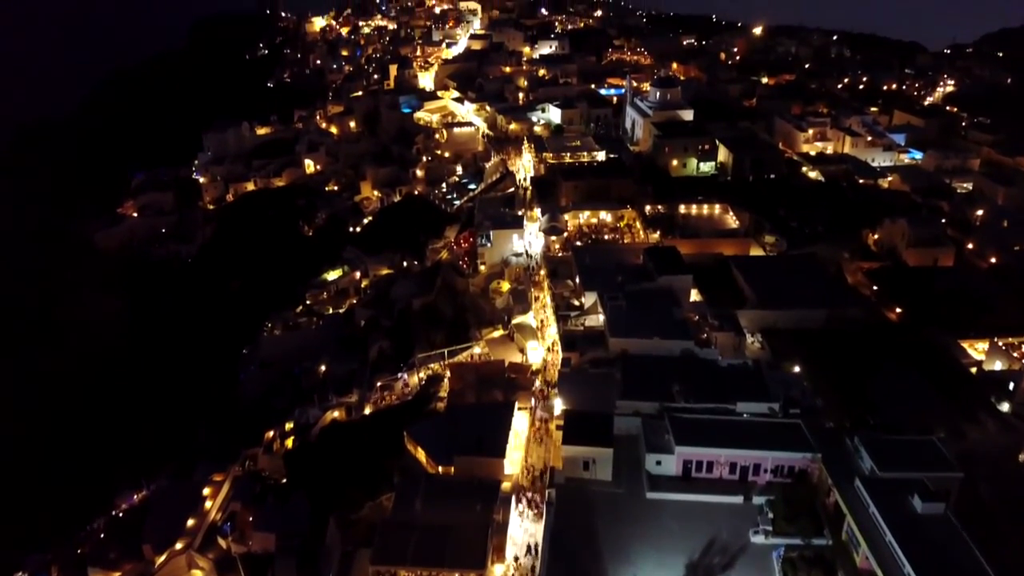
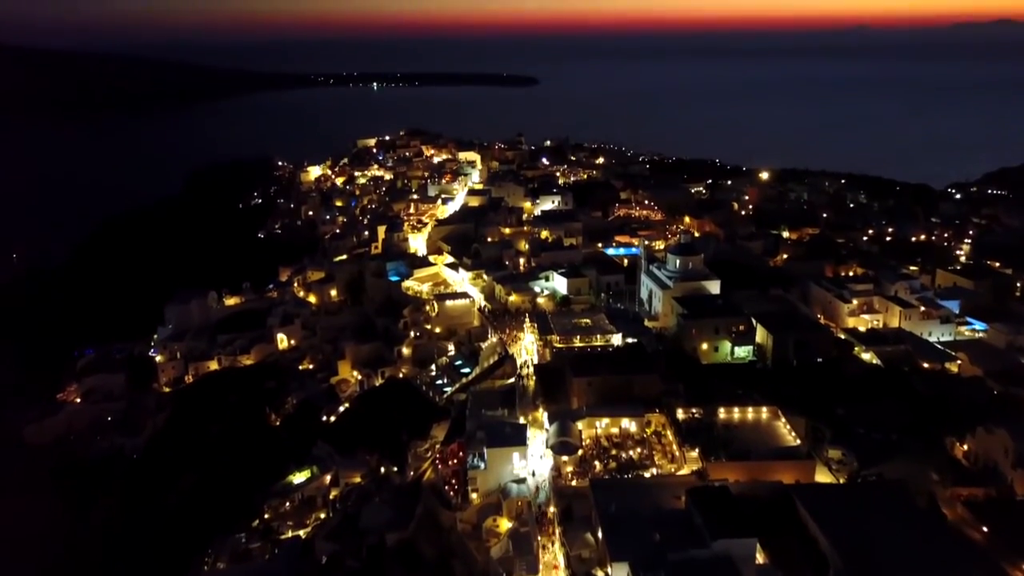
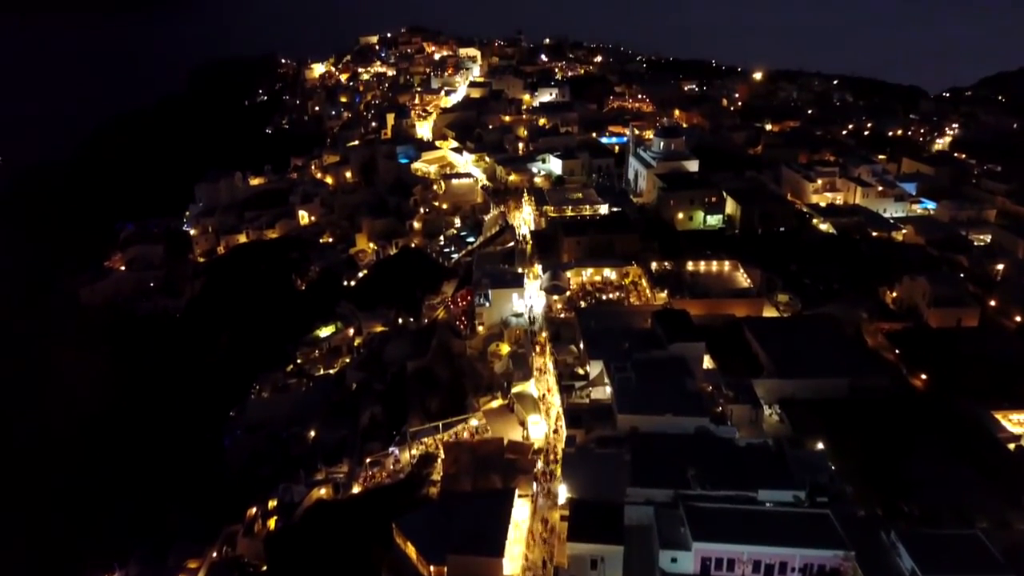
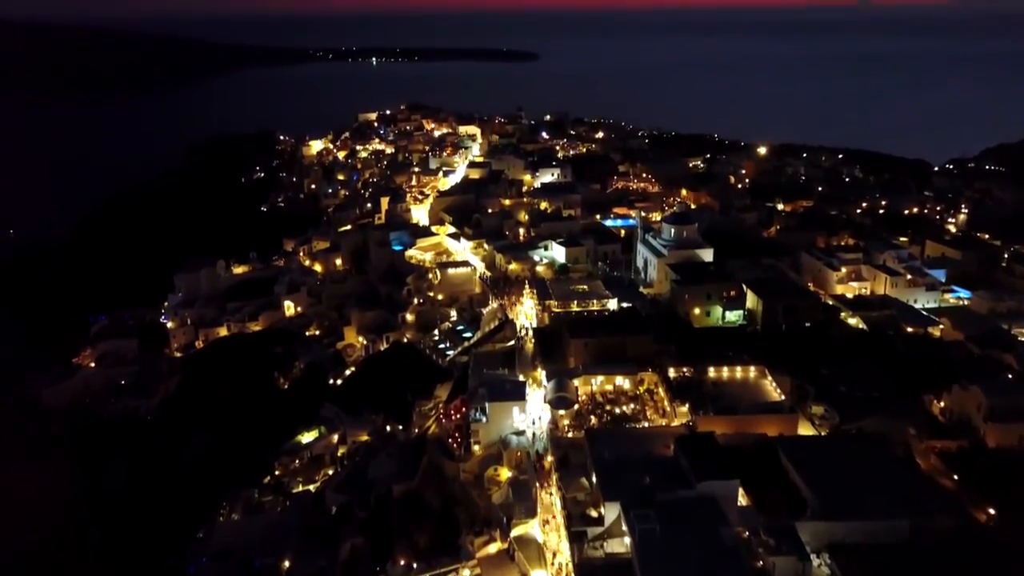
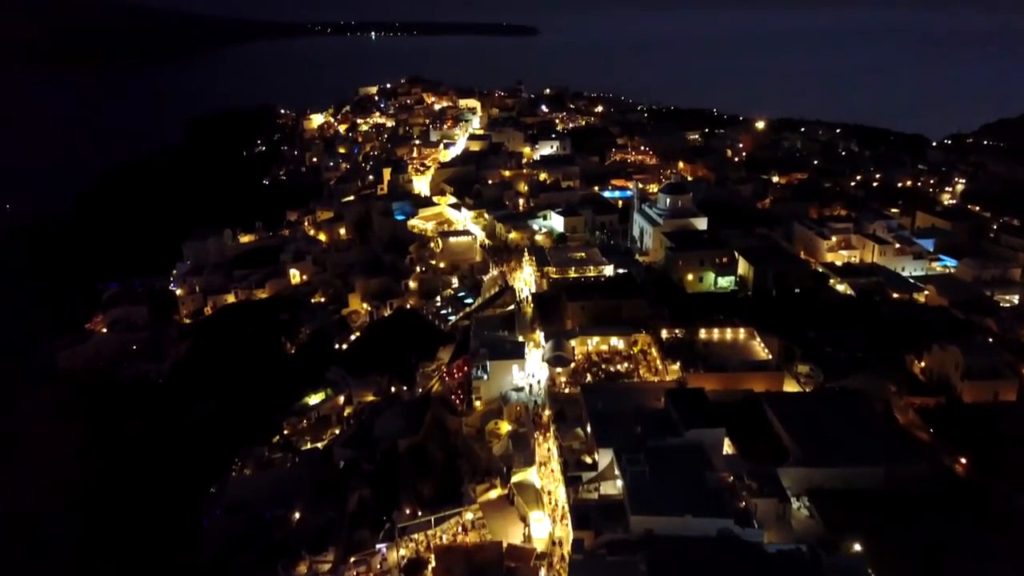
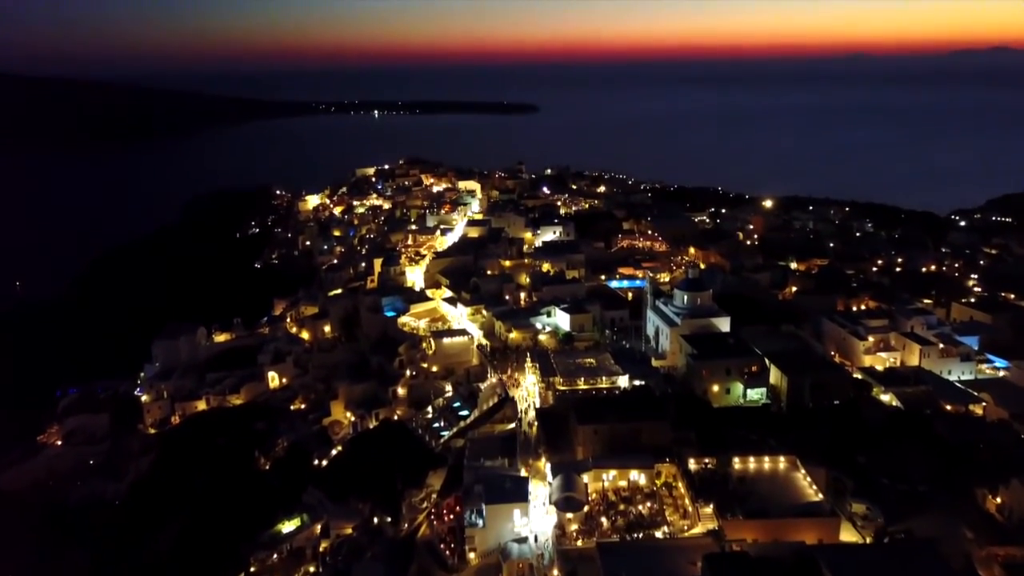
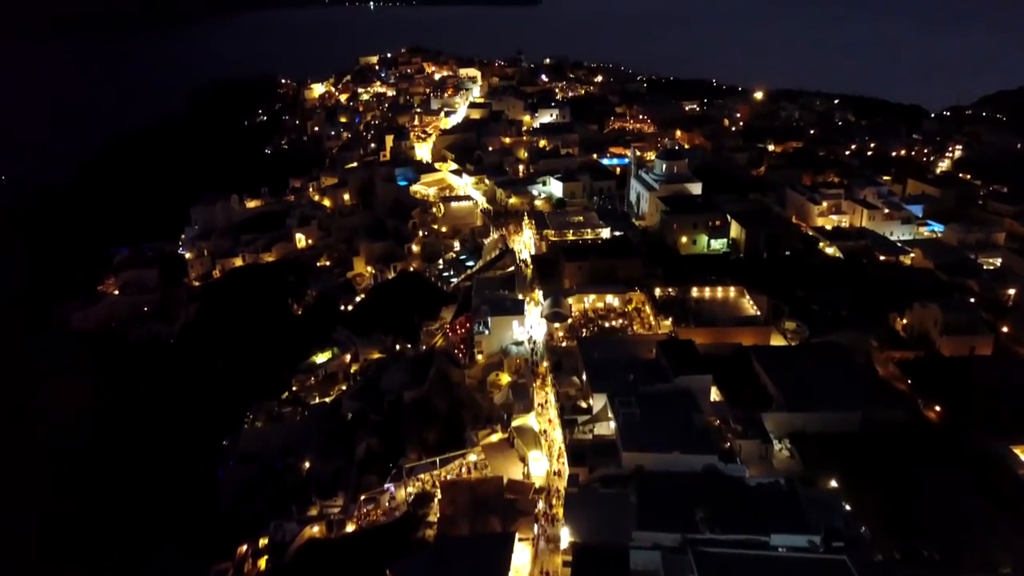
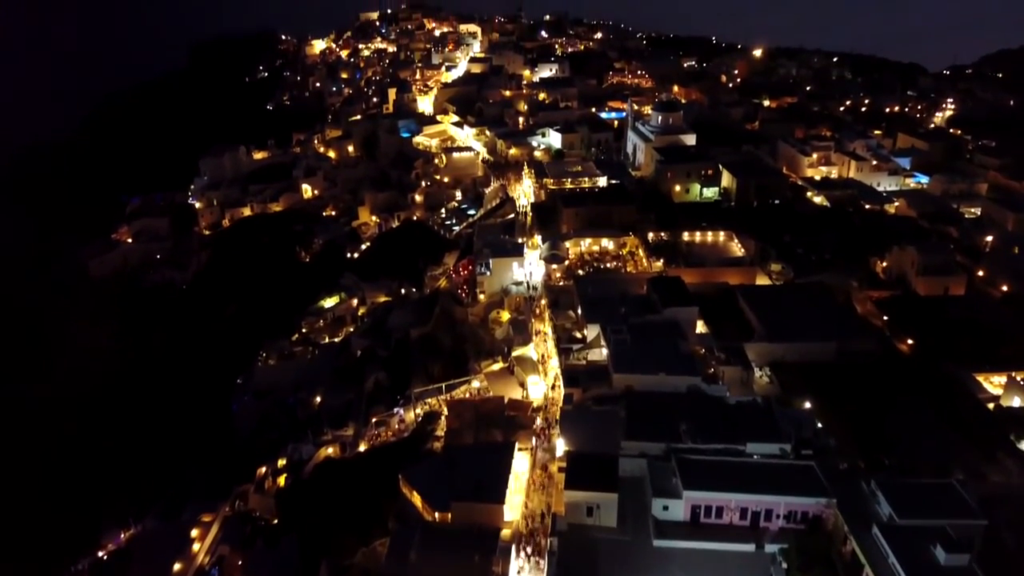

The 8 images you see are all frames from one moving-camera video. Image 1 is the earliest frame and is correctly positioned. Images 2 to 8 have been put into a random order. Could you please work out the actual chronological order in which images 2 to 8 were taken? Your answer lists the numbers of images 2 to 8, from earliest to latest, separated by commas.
8, 3, 7, 5, 4, 2, 6
